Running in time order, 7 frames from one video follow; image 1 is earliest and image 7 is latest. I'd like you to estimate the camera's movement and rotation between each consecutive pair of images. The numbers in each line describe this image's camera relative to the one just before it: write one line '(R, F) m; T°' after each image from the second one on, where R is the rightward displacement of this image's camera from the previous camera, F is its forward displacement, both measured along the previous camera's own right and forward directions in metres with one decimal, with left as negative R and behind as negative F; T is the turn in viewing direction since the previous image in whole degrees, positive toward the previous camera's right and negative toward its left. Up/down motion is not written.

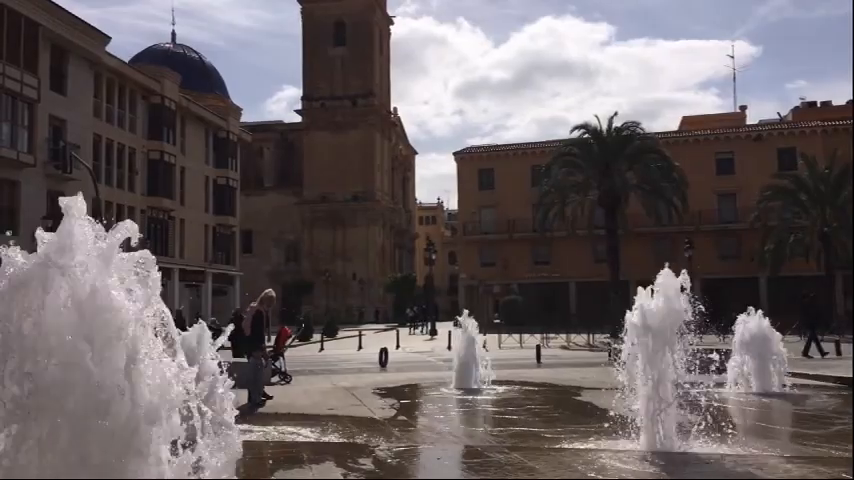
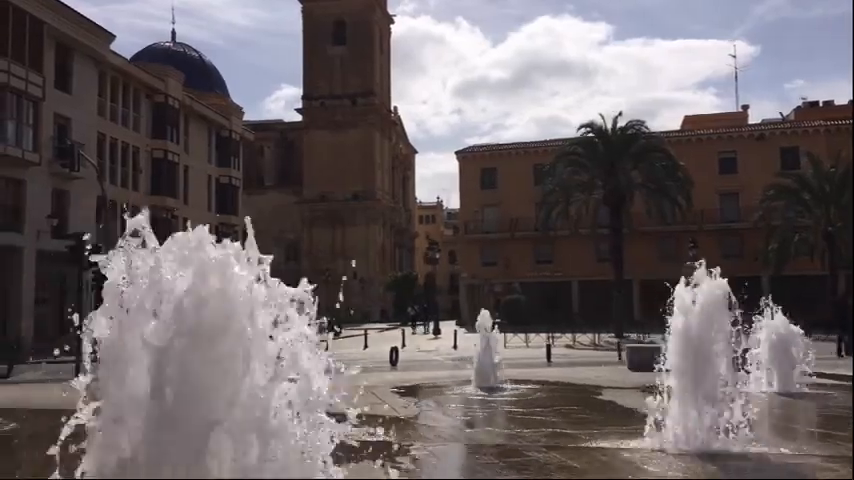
(-0.3, 0.0) m; 0°
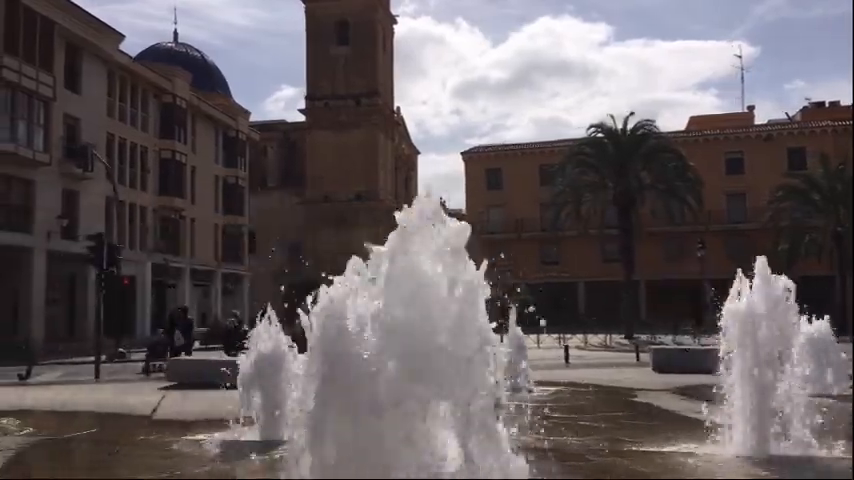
(-0.4, +0.1) m; 0°
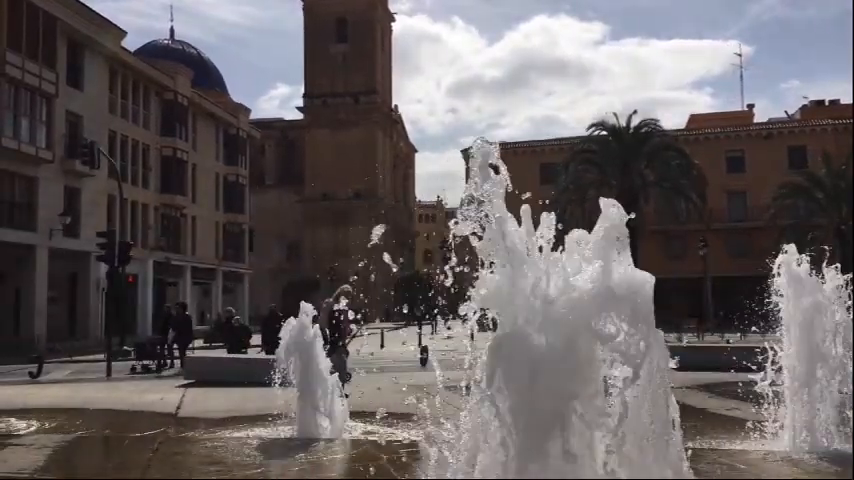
(-0.4, +0.1) m; 0°
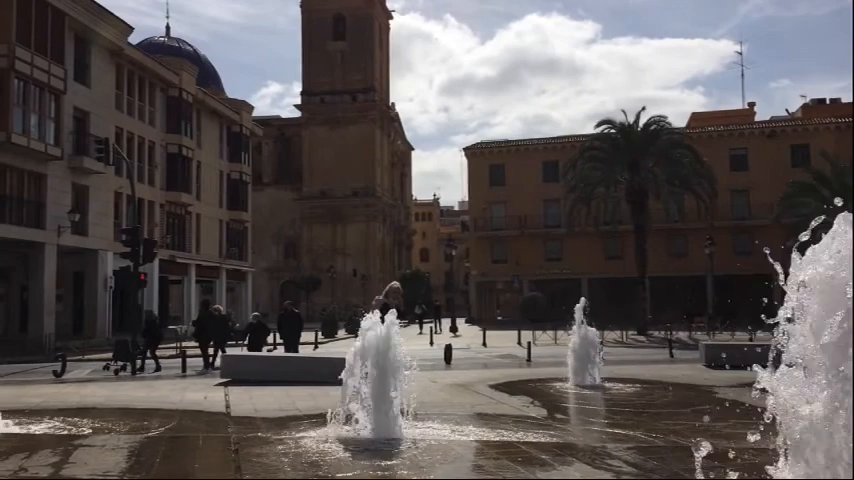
(-0.7, +0.2) m; +1°
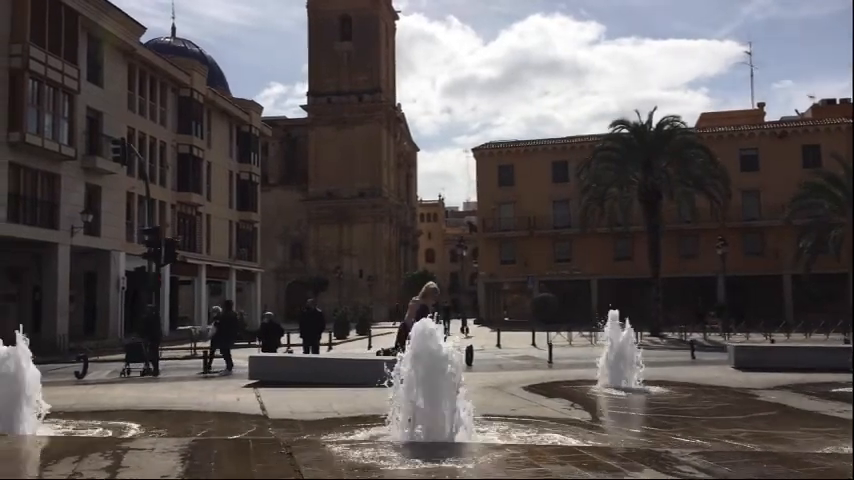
(-0.4, +0.1) m; 0°
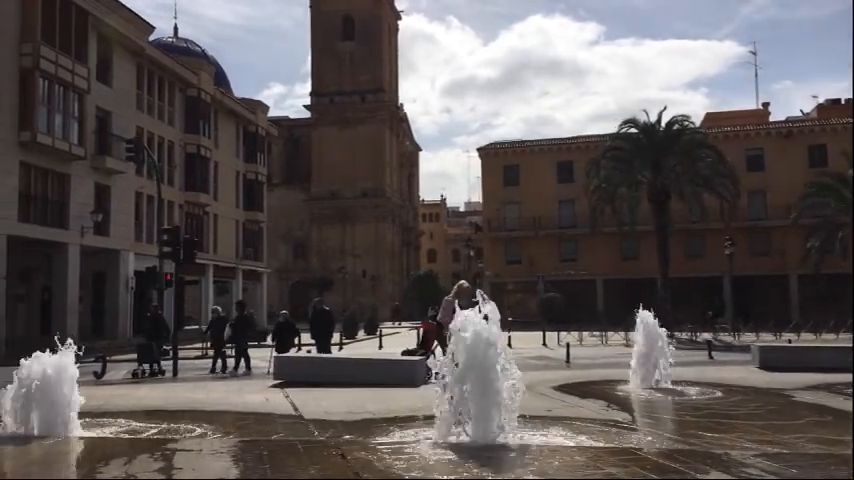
(-0.4, +0.1) m; 0°
